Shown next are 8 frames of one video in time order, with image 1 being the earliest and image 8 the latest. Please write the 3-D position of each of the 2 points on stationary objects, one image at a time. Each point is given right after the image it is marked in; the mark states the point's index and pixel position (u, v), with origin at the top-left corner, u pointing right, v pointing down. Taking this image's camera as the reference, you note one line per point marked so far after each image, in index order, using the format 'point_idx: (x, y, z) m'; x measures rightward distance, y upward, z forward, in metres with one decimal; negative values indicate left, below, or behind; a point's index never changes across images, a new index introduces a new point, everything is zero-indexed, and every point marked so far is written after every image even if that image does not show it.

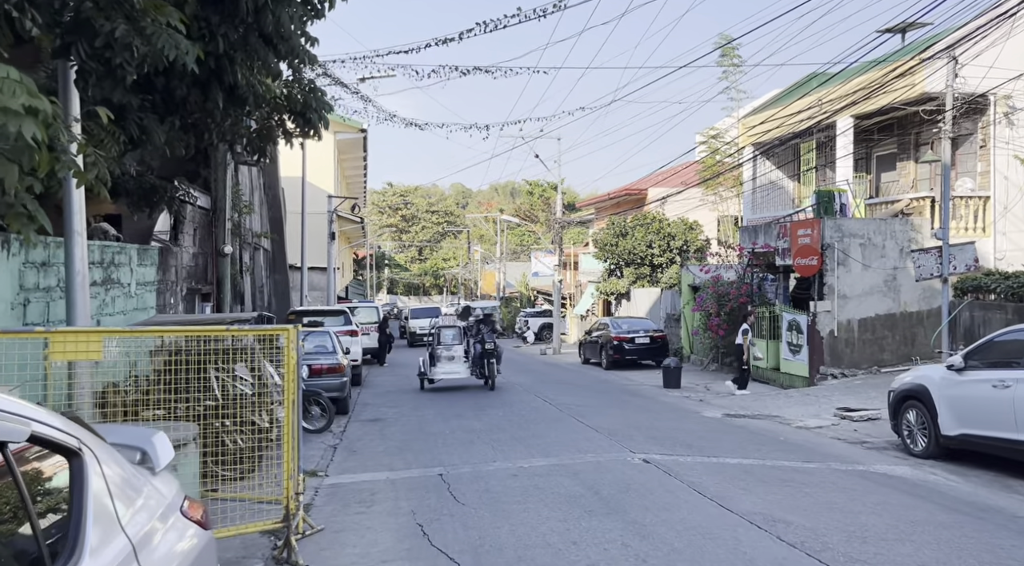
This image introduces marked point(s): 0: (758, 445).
0: (+3.2, -2.1, +10.9) m
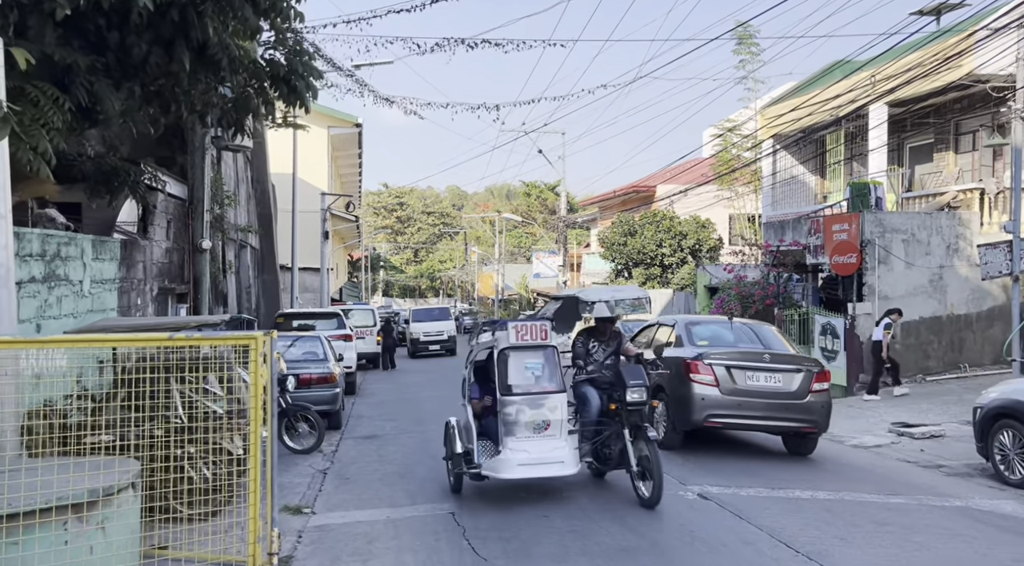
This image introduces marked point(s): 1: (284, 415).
0: (+3.5, -2.1, +9.2) m
1: (-3.1, -1.8, +11.4) m
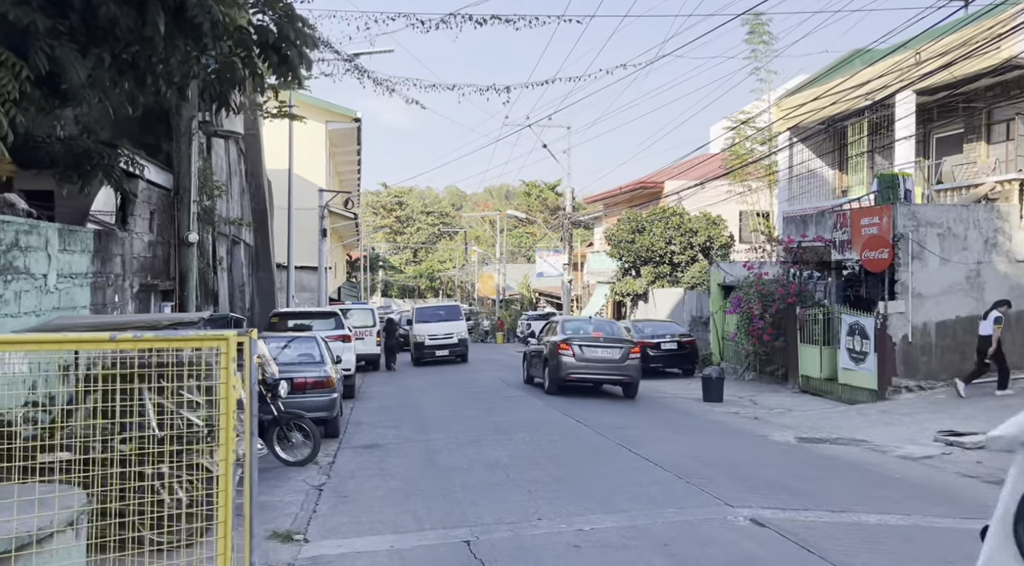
0: (+3.7, -2.1, +8.2) m
1: (-3.0, -1.8, +10.3) m
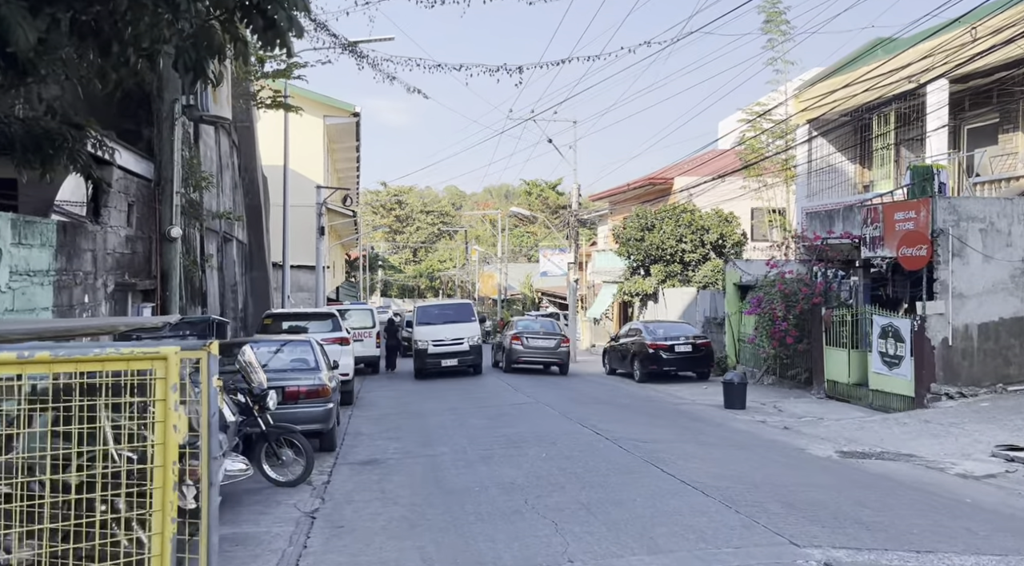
0: (+3.8, -2.0, +7.1) m
1: (-2.8, -1.8, +9.2) m
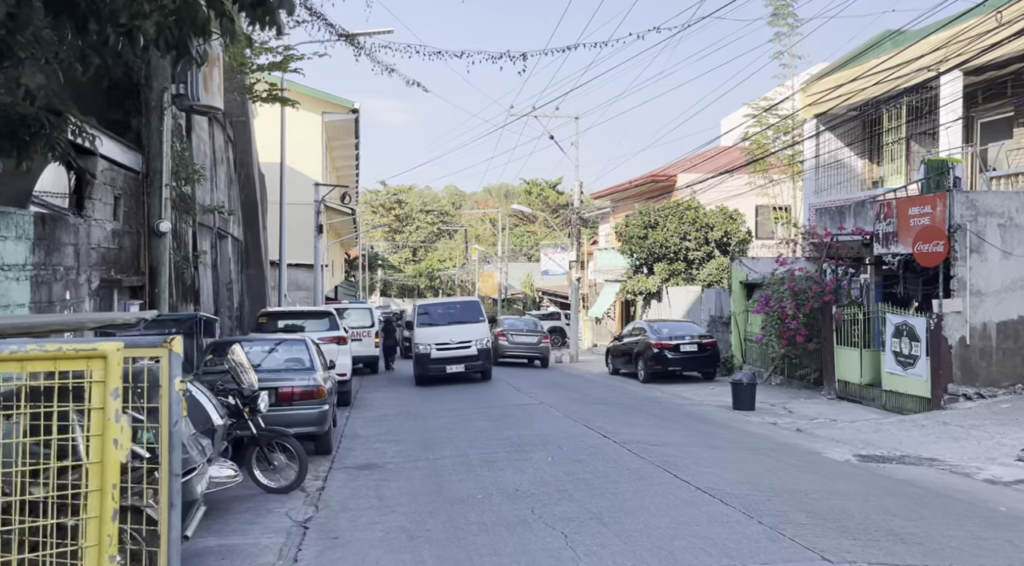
0: (+3.9, -2.0, +6.6) m
1: (-2.7, -1.7, +8.7) m
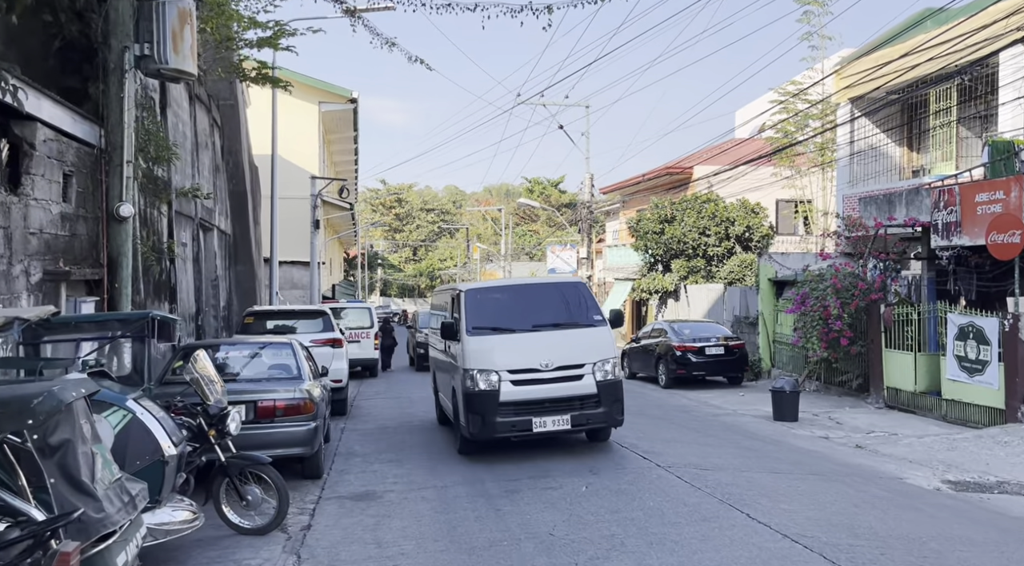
0: (+4.2, -1.9, +4.9) m
1: (-2.5, -1.6, +7.0) m
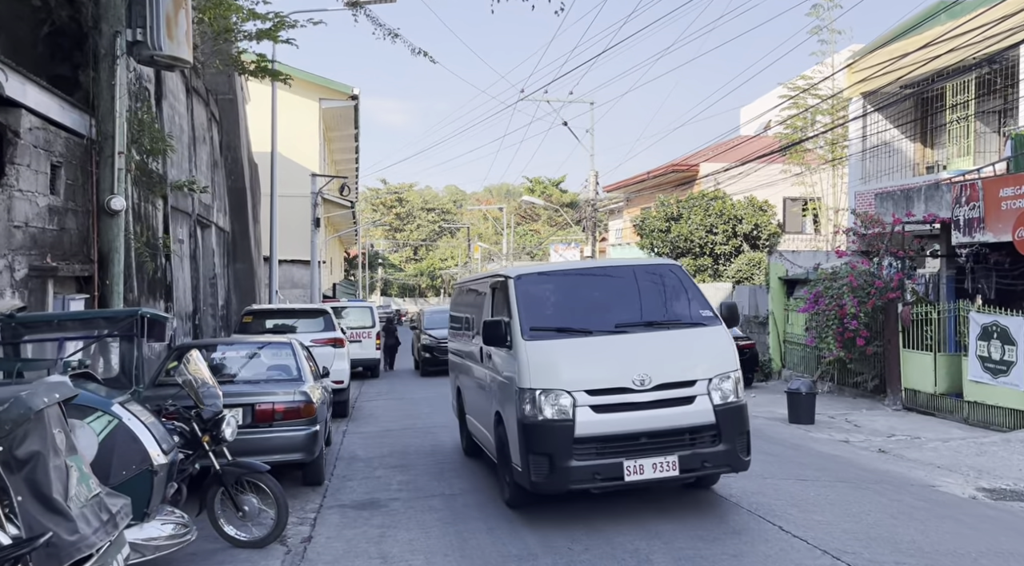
0: (+4.3, -1.9, +4.4) m
1: (-2.3, -1.6, +6.6) m
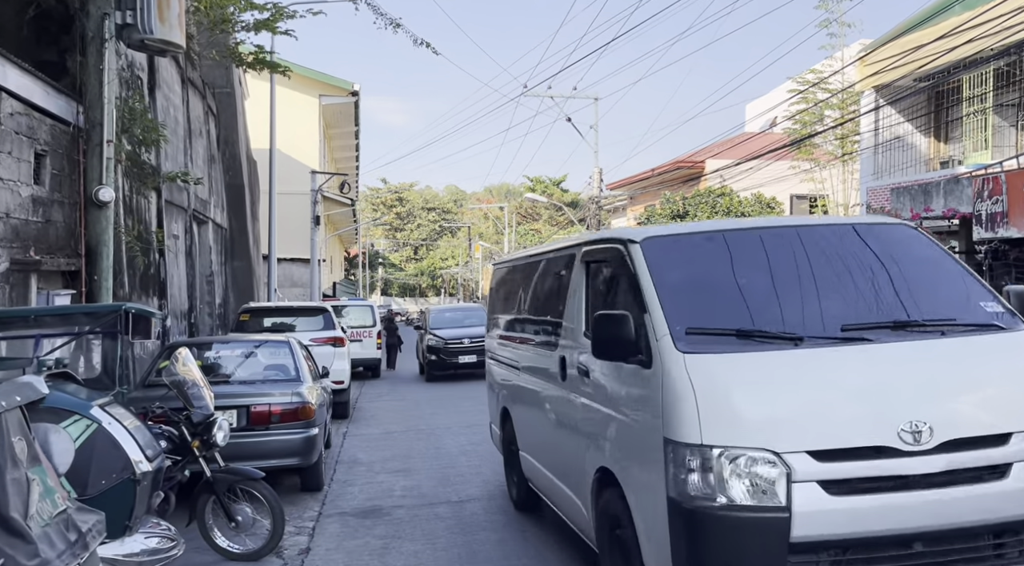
0: (+4.4, -1.8, +4.0) m
1: (-2.2, -1.5, +6.1) m
